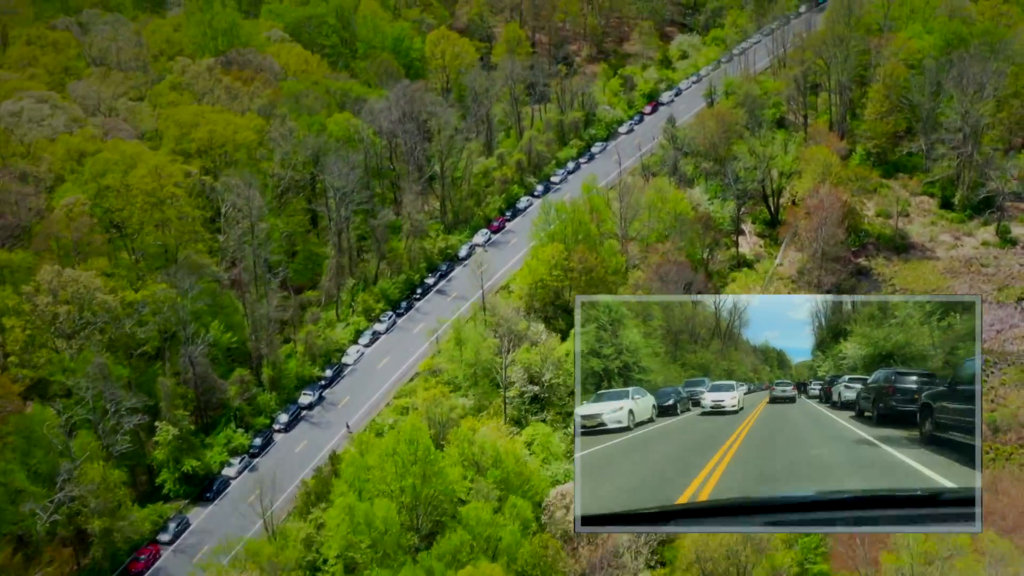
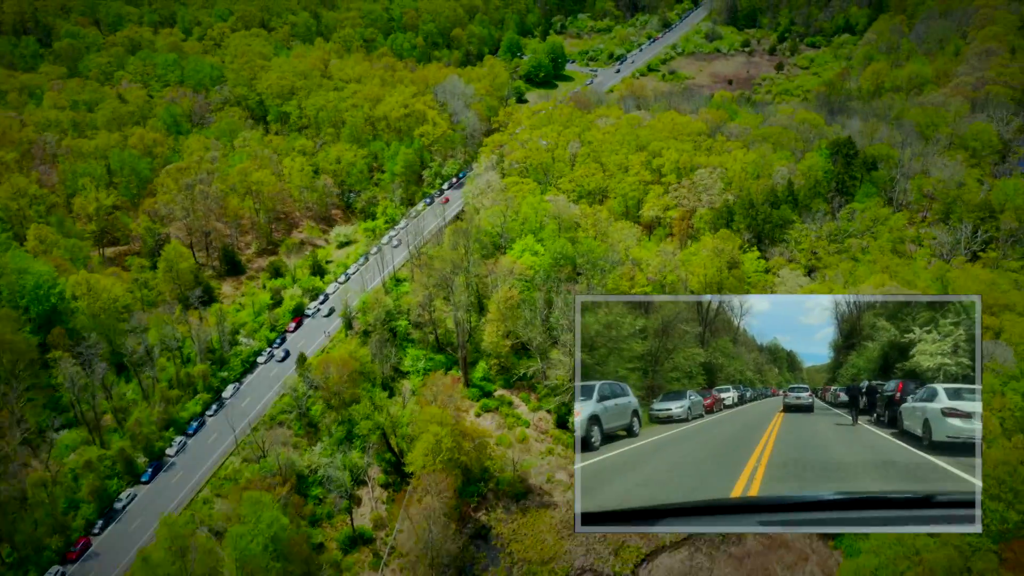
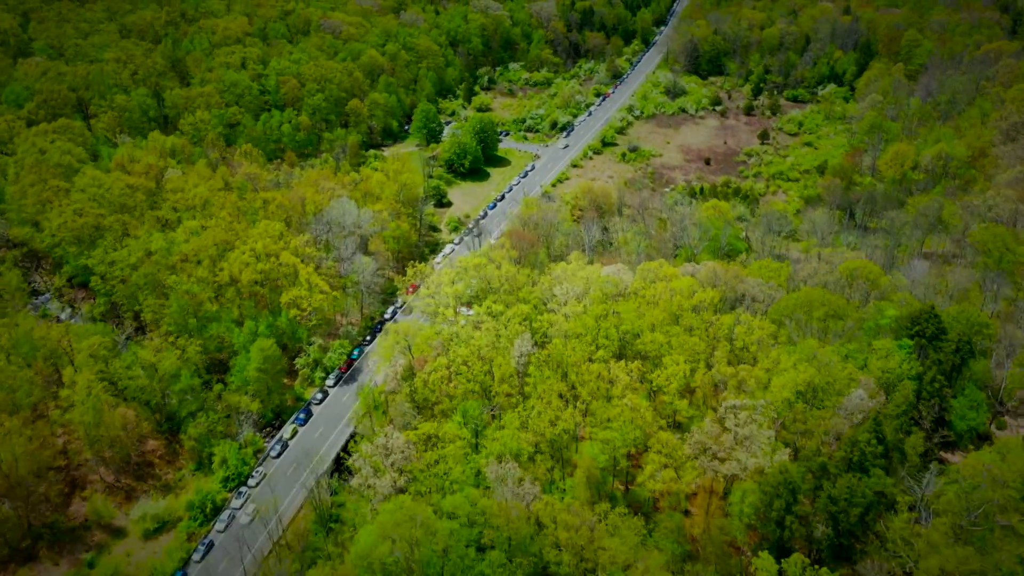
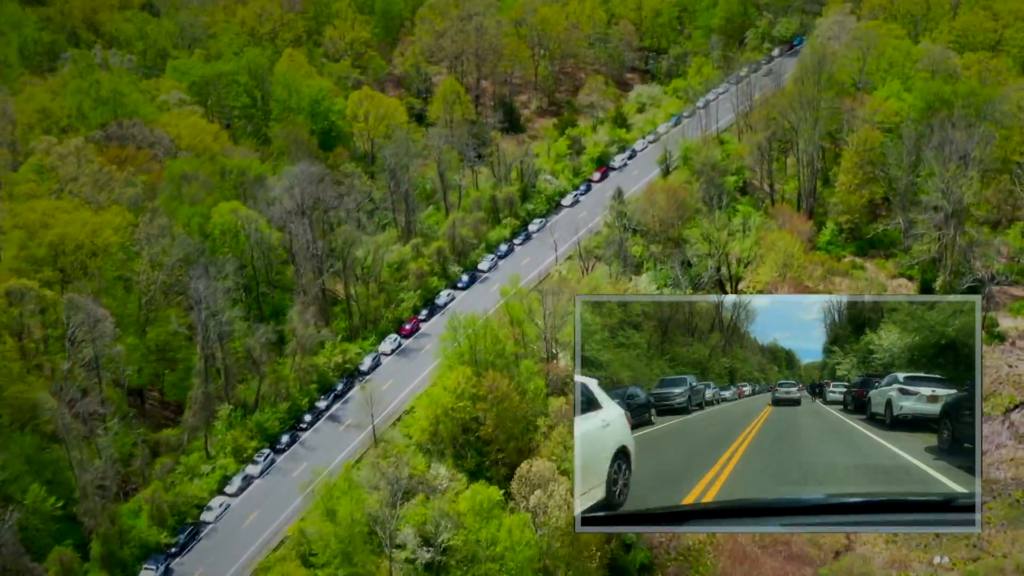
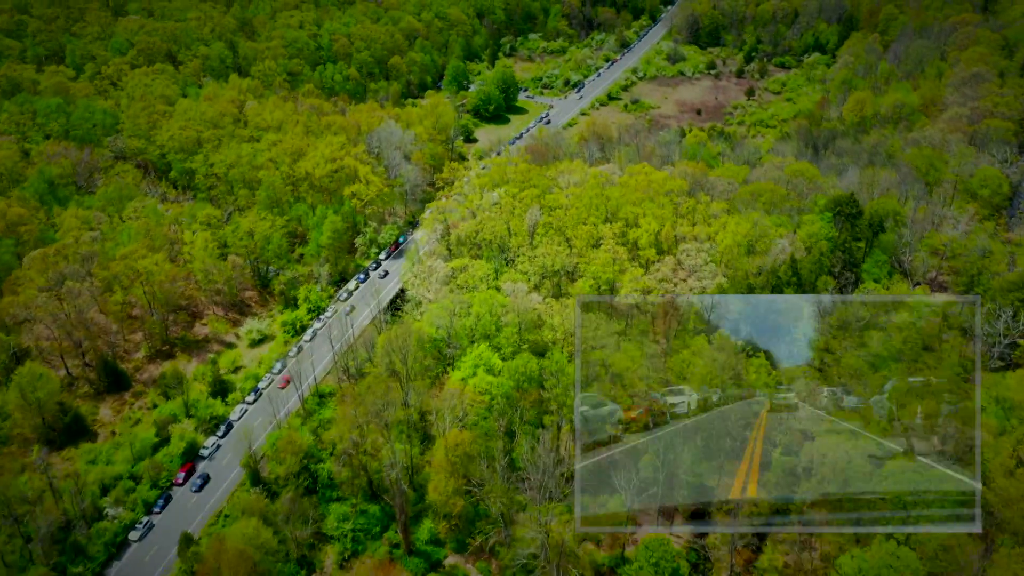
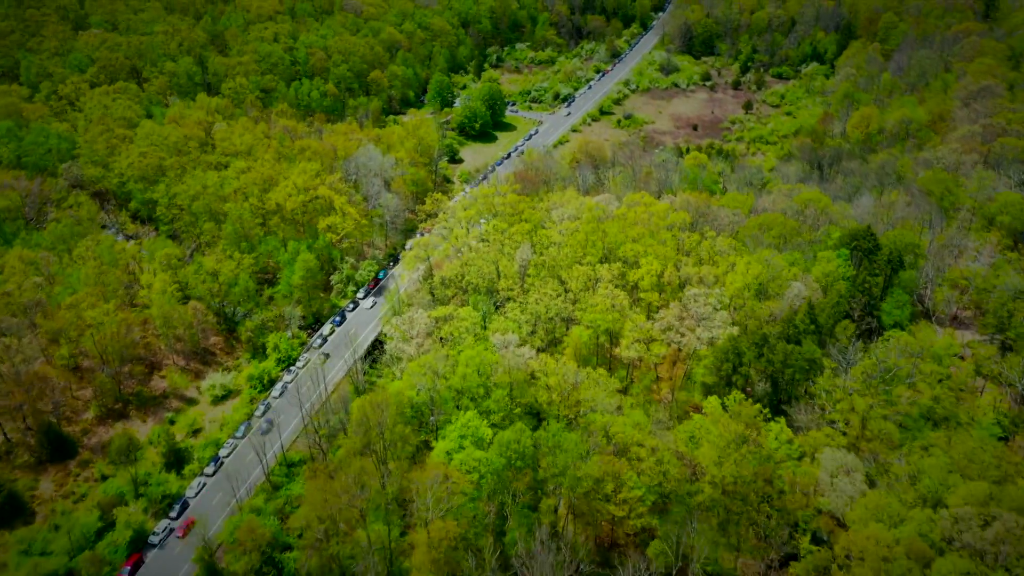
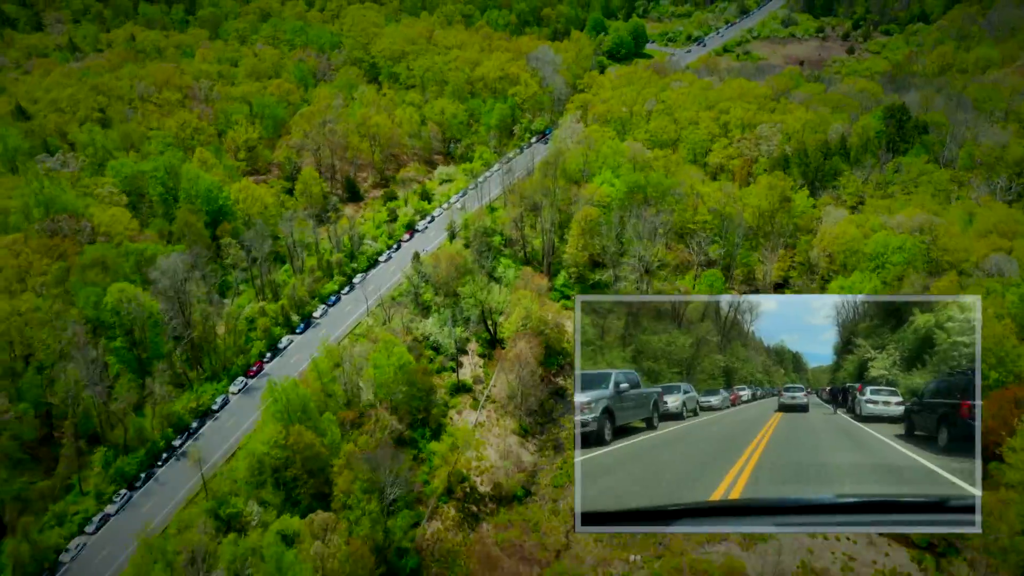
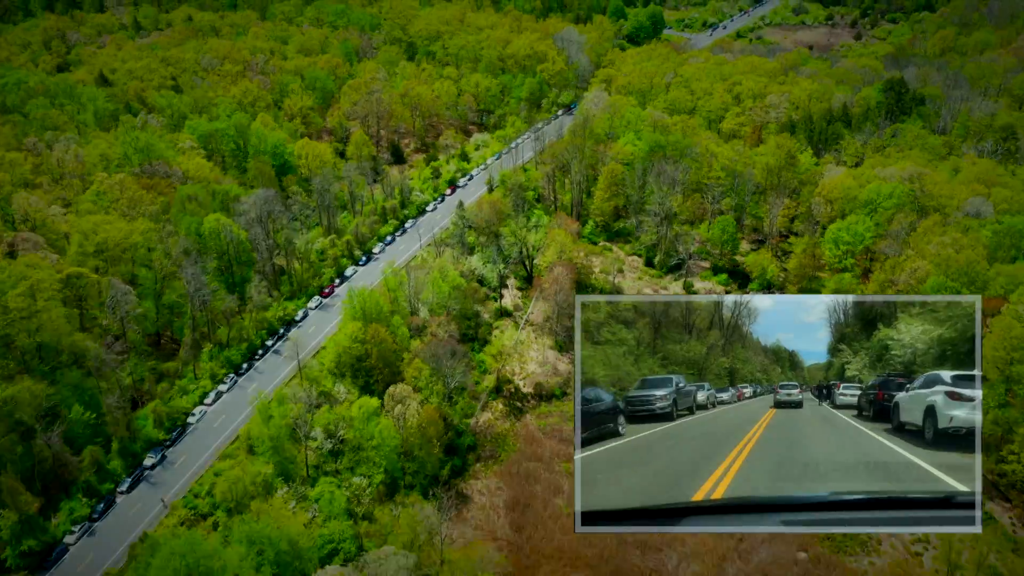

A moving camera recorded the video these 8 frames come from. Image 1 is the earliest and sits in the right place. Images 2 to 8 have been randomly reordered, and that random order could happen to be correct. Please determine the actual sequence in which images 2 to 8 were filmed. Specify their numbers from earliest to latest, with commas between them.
4, 8, 7, 2, 5, 6, 3
